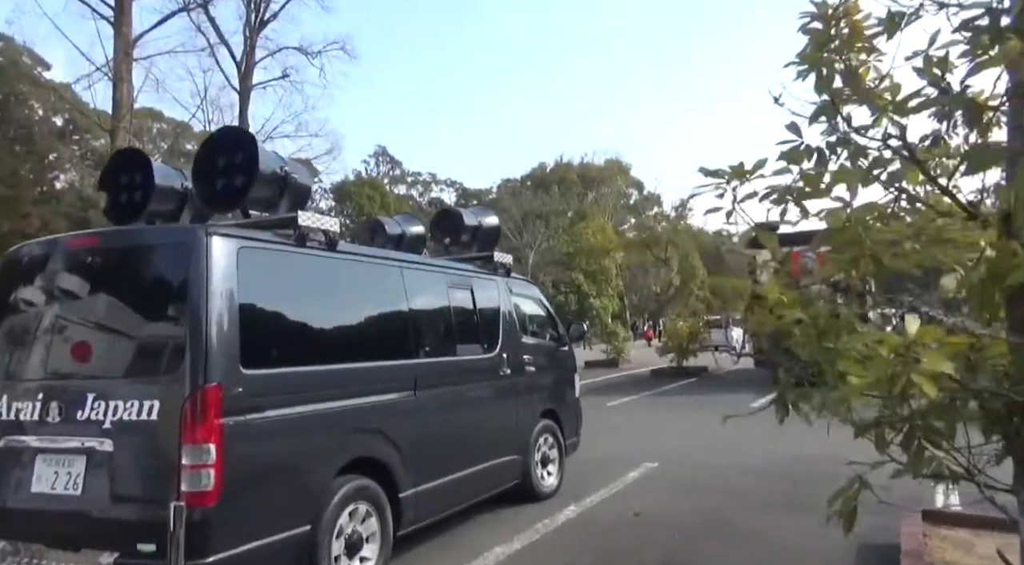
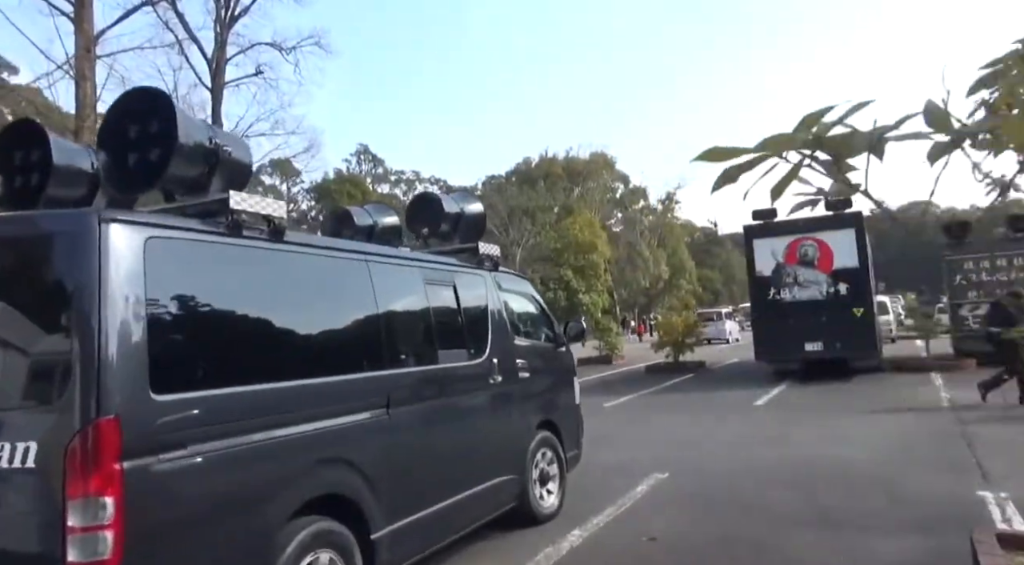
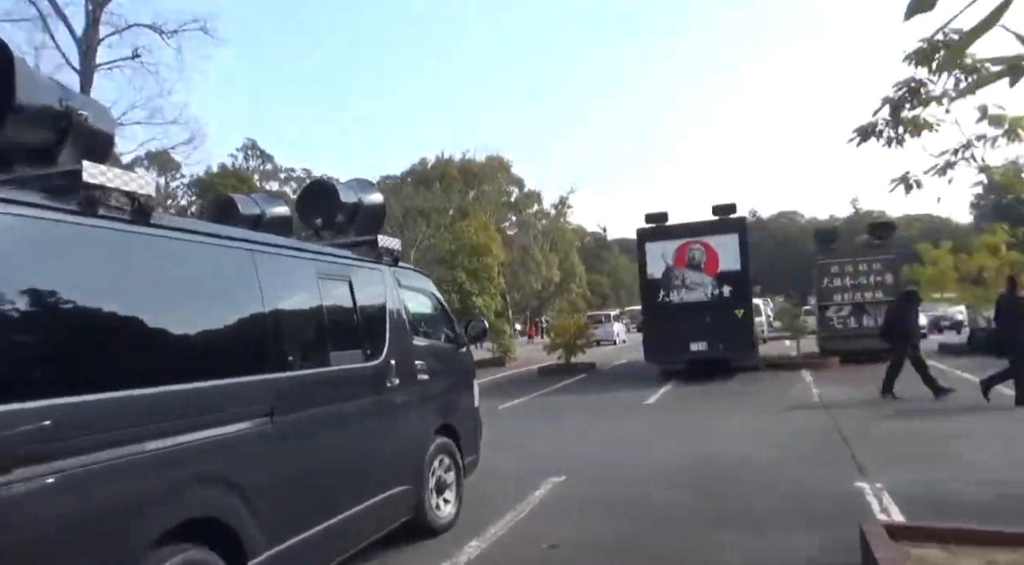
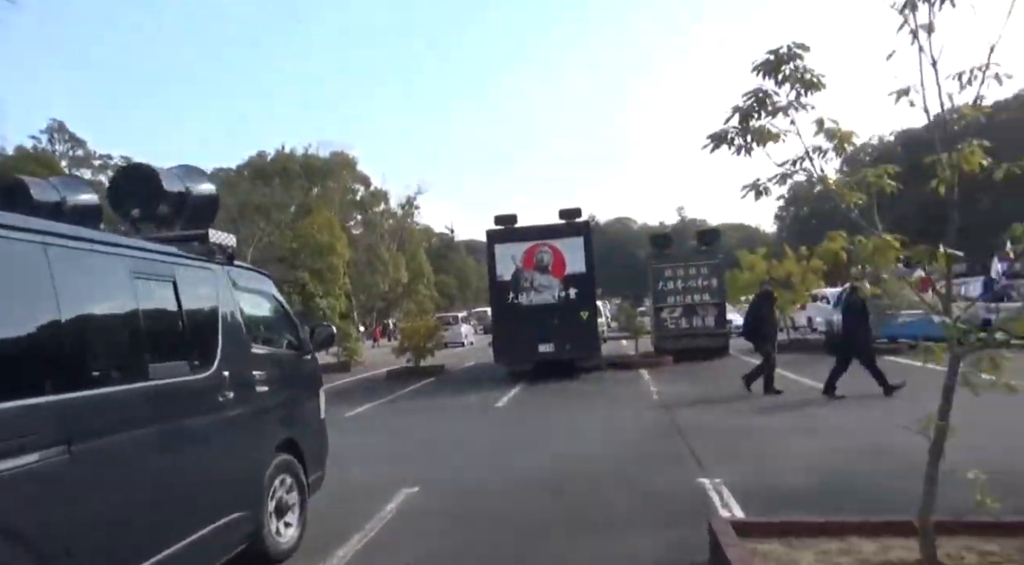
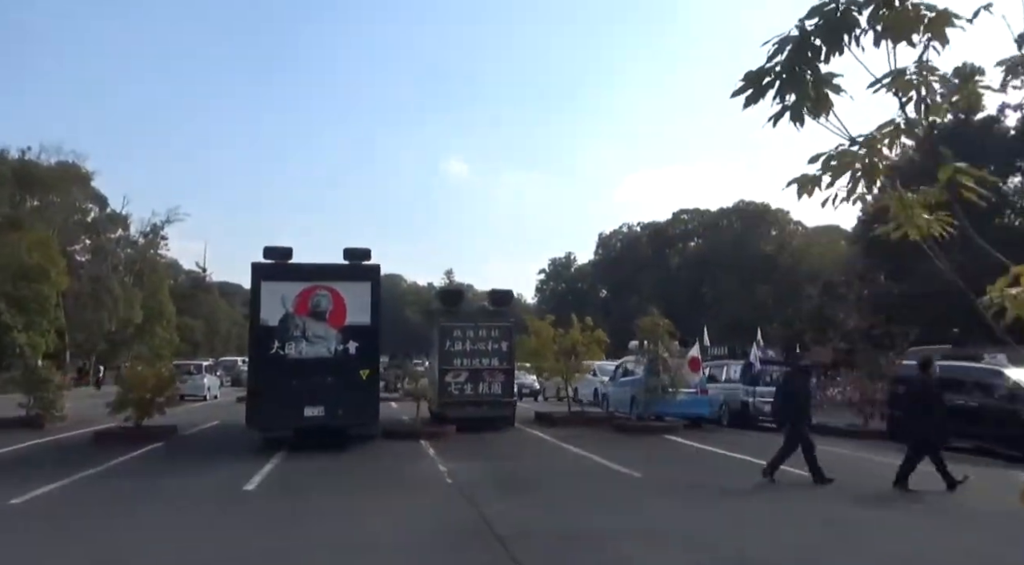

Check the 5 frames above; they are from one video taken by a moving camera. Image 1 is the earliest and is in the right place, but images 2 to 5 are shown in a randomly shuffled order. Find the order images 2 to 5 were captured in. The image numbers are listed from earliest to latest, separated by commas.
2, 3, 4, 5
